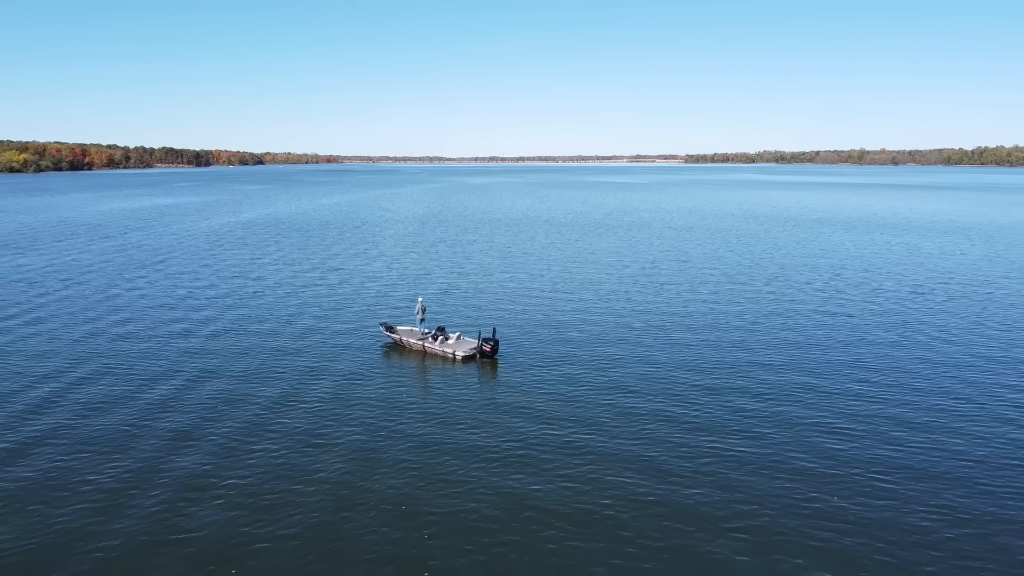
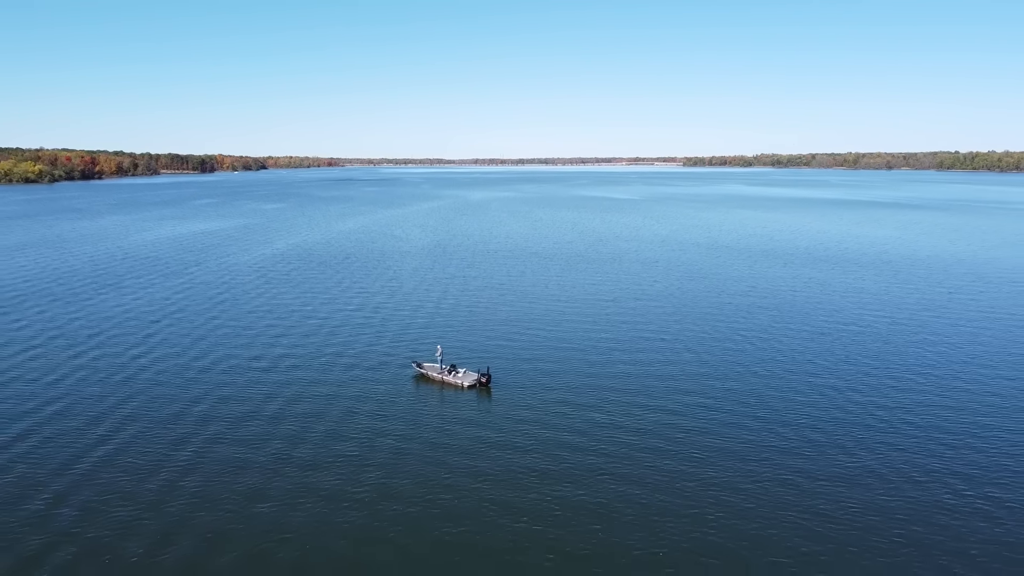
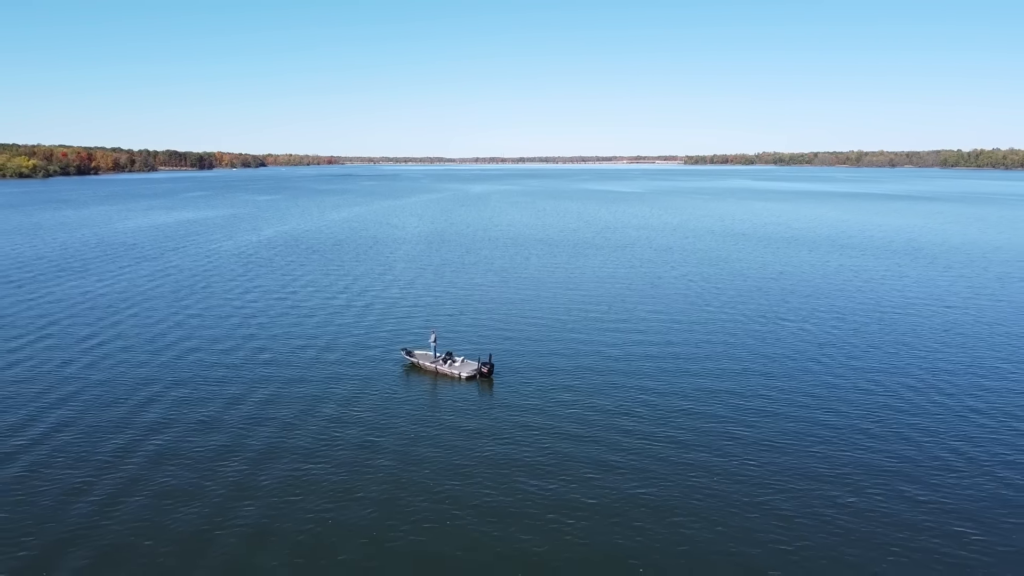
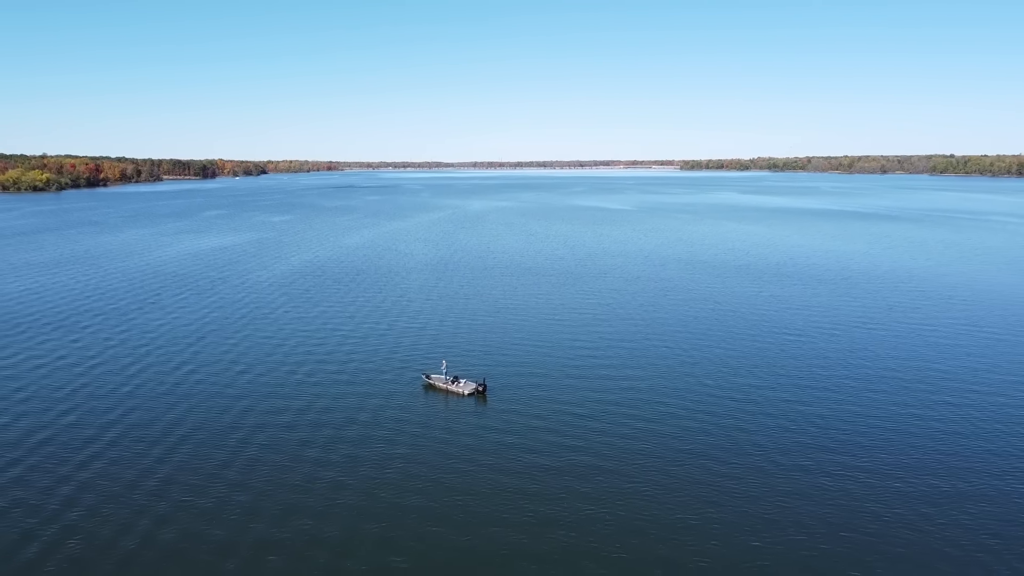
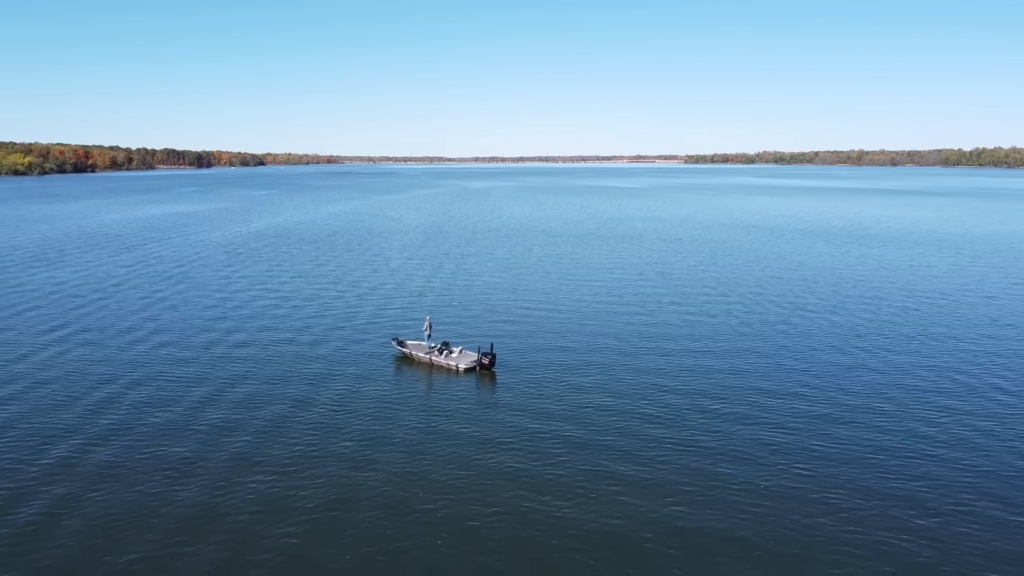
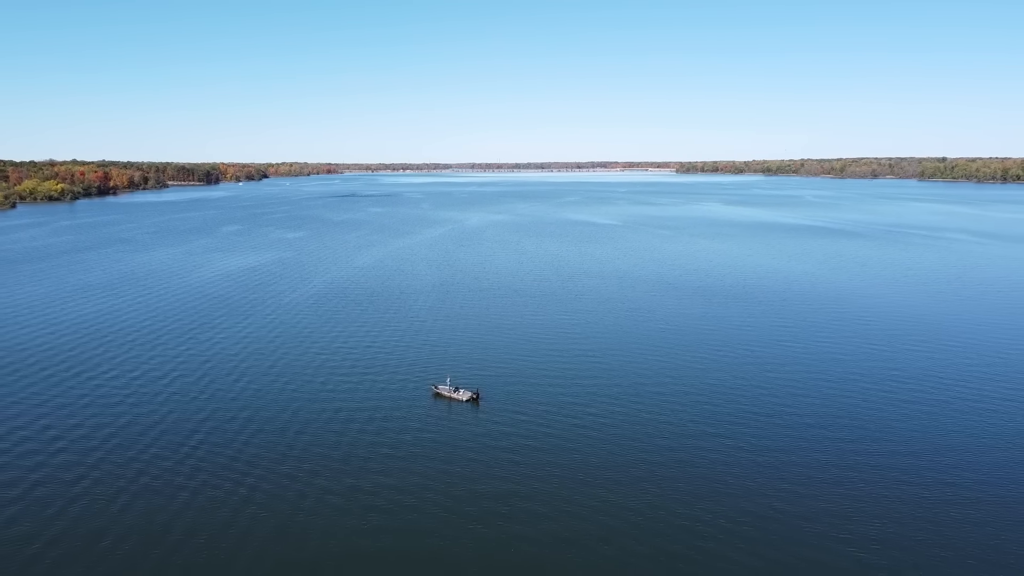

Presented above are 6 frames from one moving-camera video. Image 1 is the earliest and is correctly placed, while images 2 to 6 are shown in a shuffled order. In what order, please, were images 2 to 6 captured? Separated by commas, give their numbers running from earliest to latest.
5, 3, 2, 4, 6
